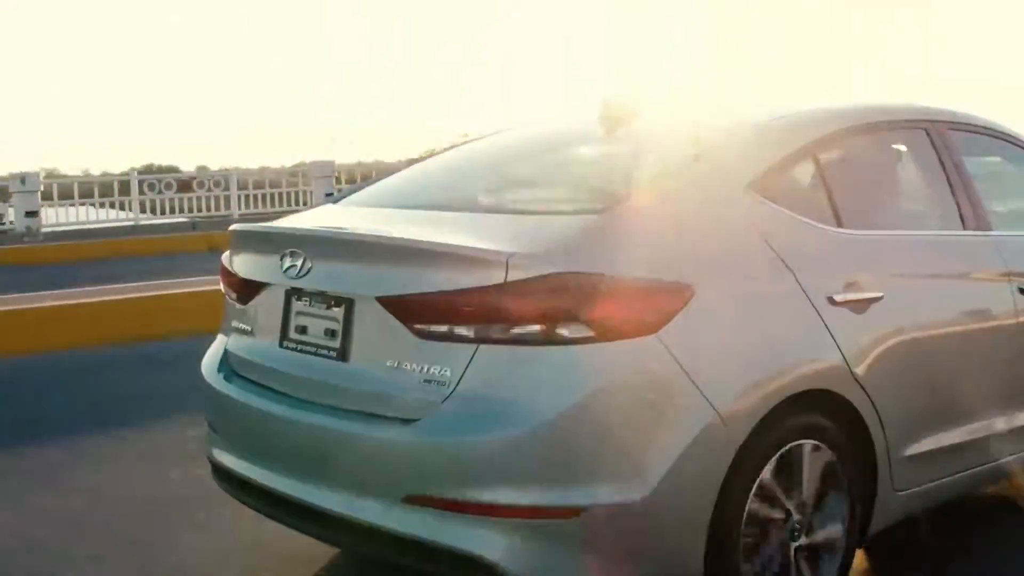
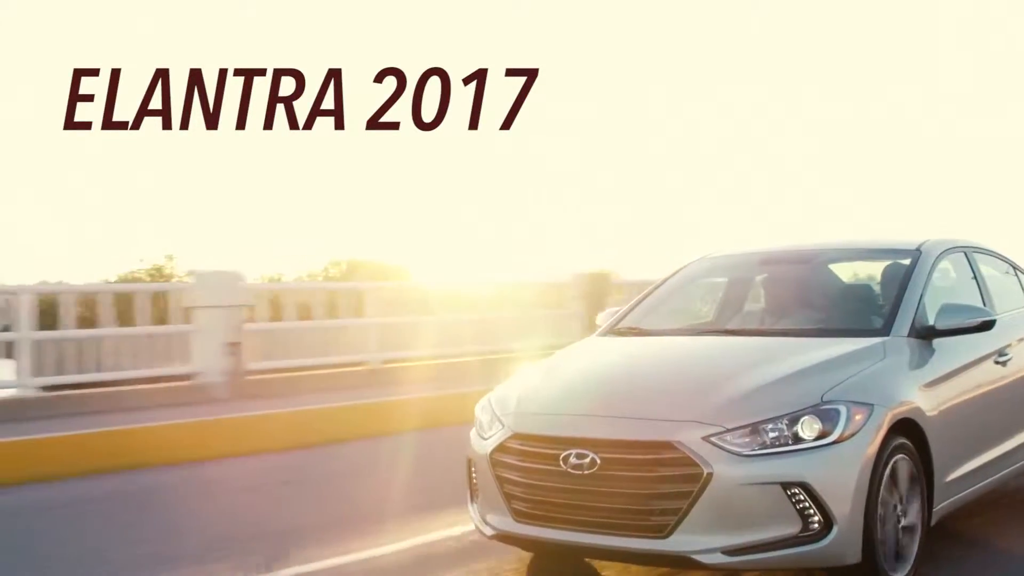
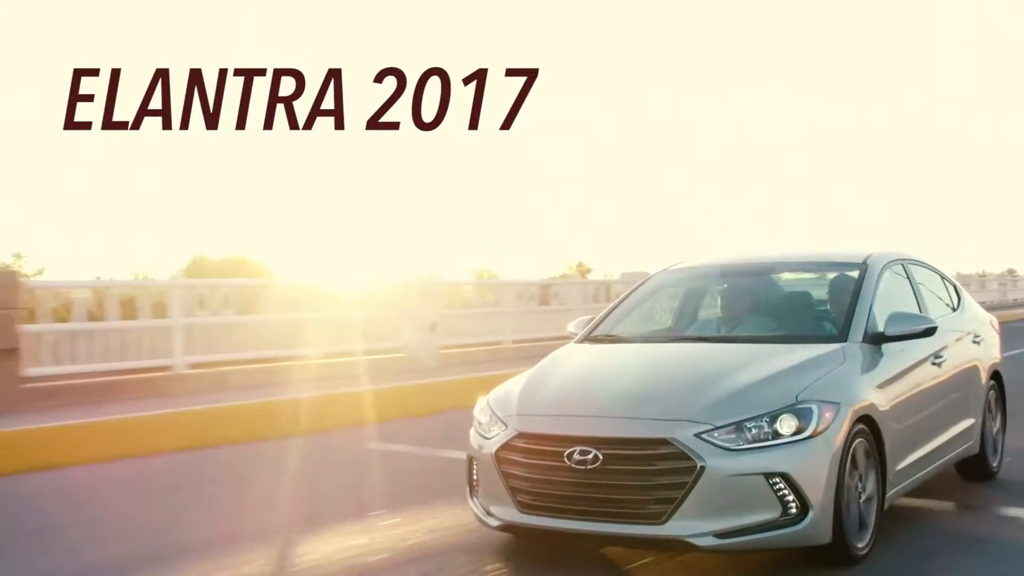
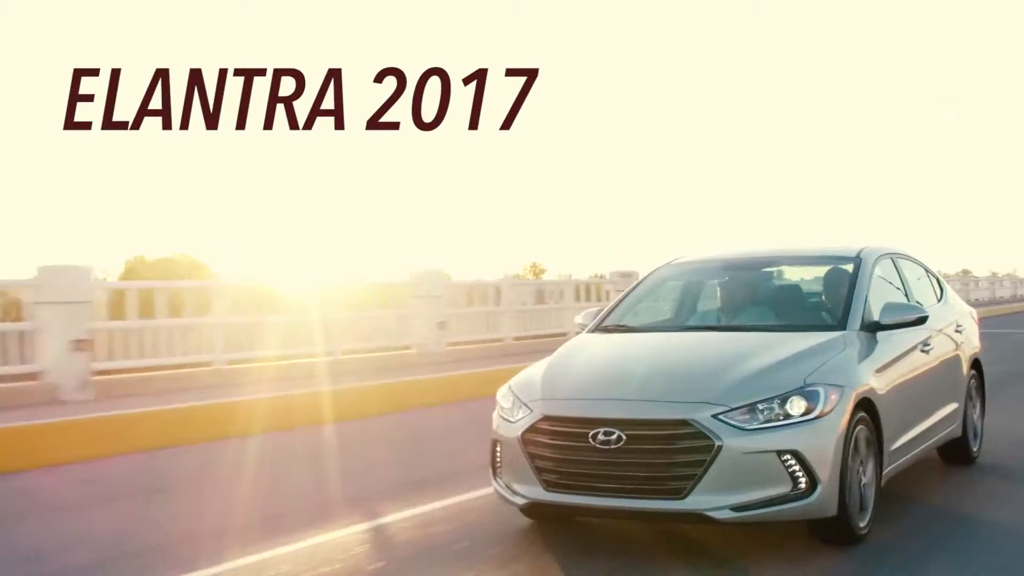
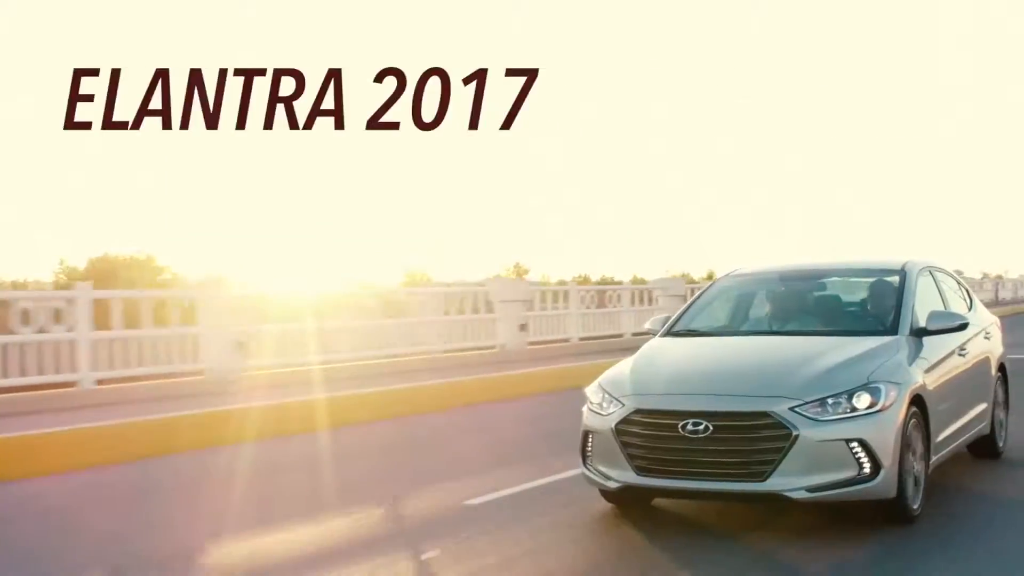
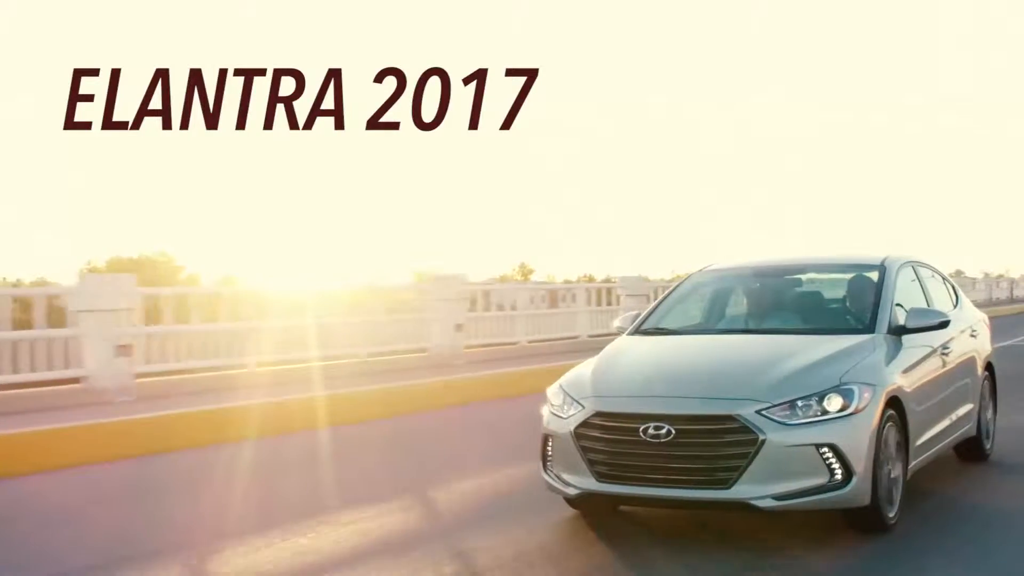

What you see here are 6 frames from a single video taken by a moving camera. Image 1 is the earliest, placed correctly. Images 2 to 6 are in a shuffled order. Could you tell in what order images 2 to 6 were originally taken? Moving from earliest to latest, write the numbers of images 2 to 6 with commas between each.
5, 6, 4, 3, 2
